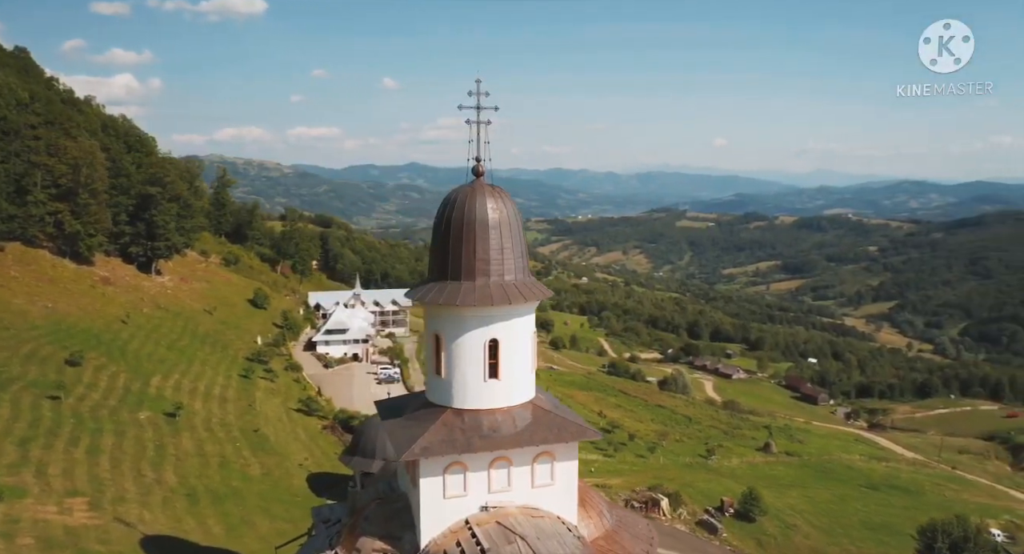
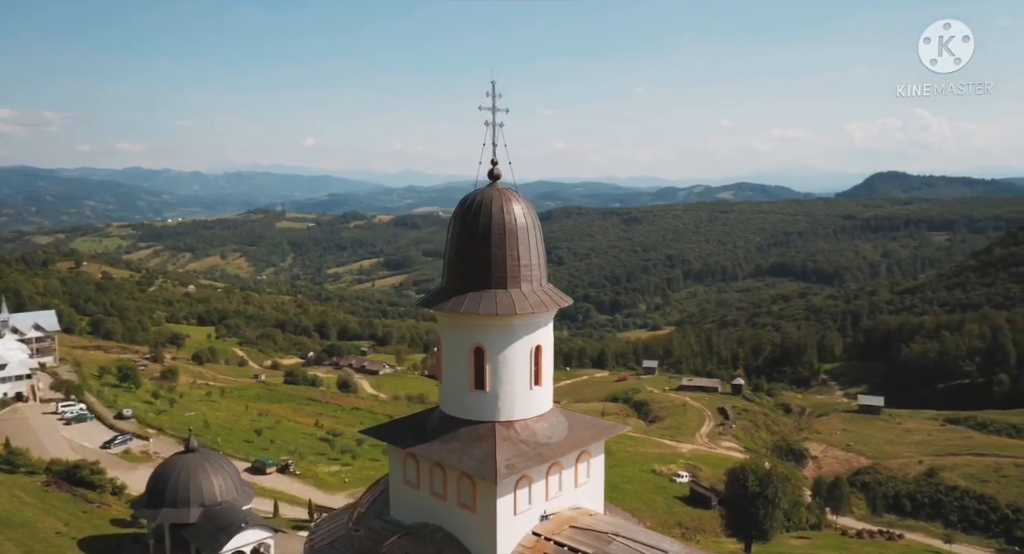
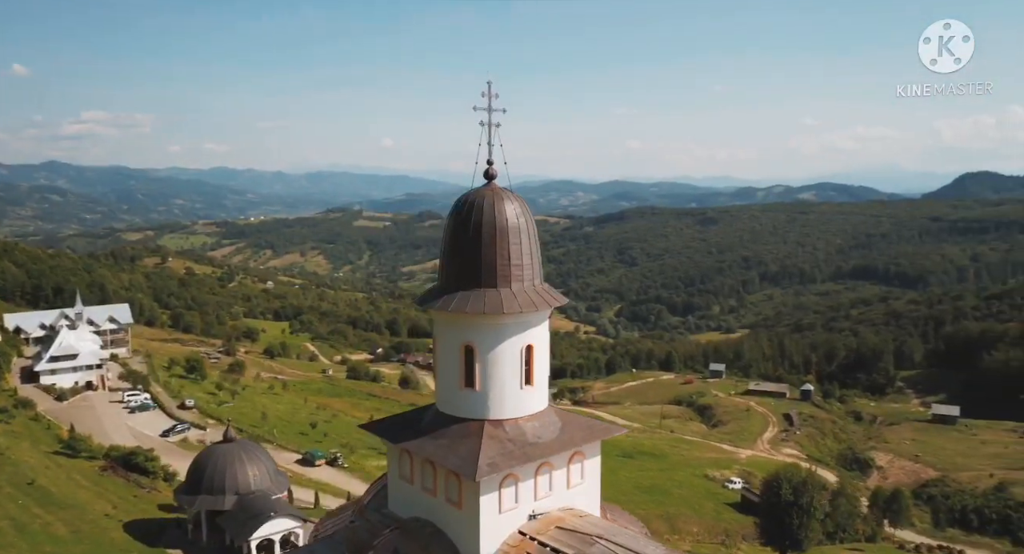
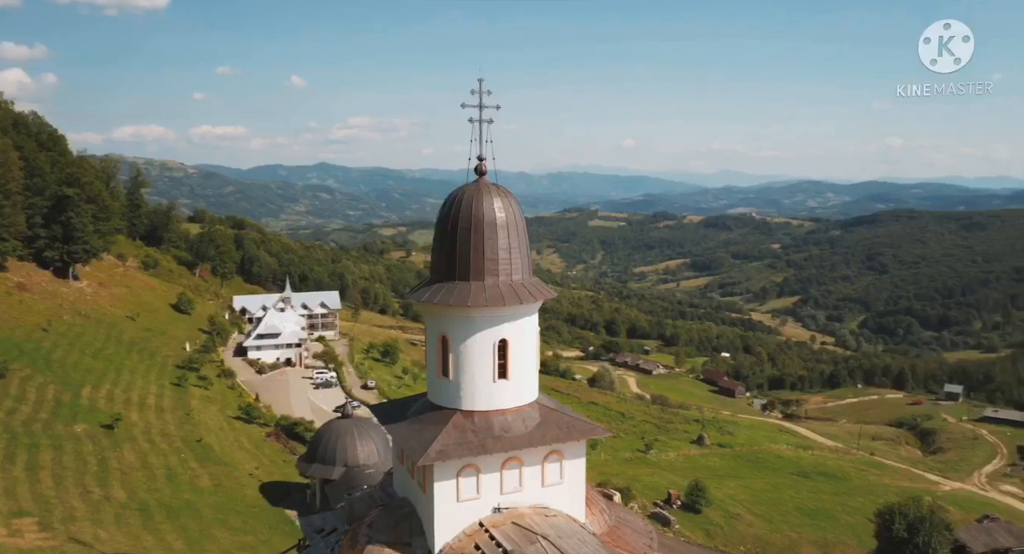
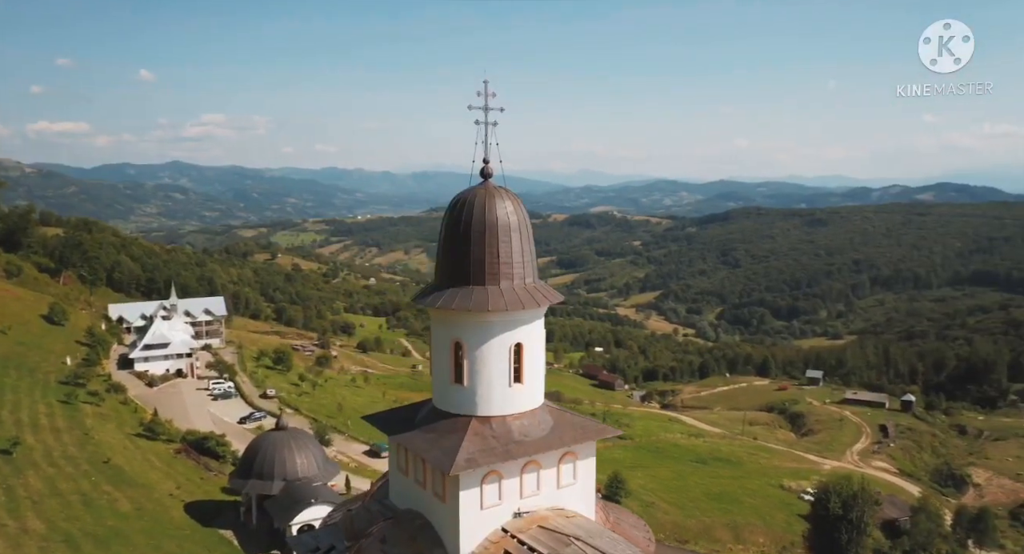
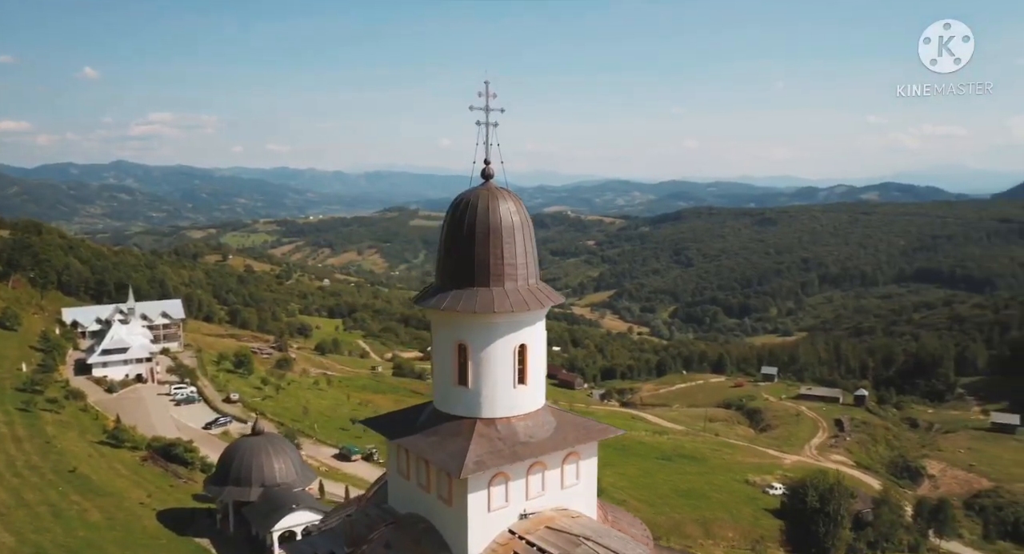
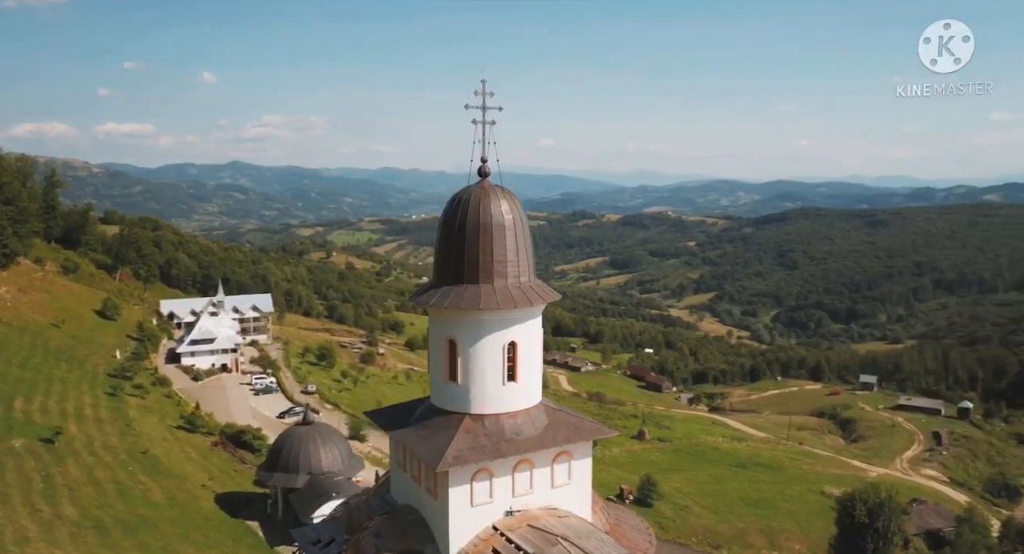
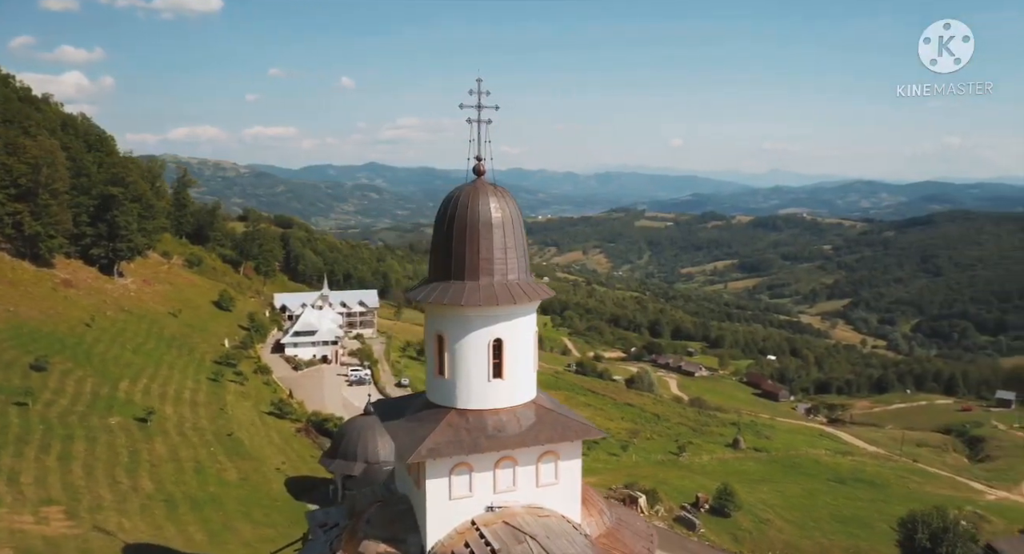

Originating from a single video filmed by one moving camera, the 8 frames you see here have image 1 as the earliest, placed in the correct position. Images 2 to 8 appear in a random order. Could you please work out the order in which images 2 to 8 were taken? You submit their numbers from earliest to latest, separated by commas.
8, 4, 7, 5, 6, 3, 2
